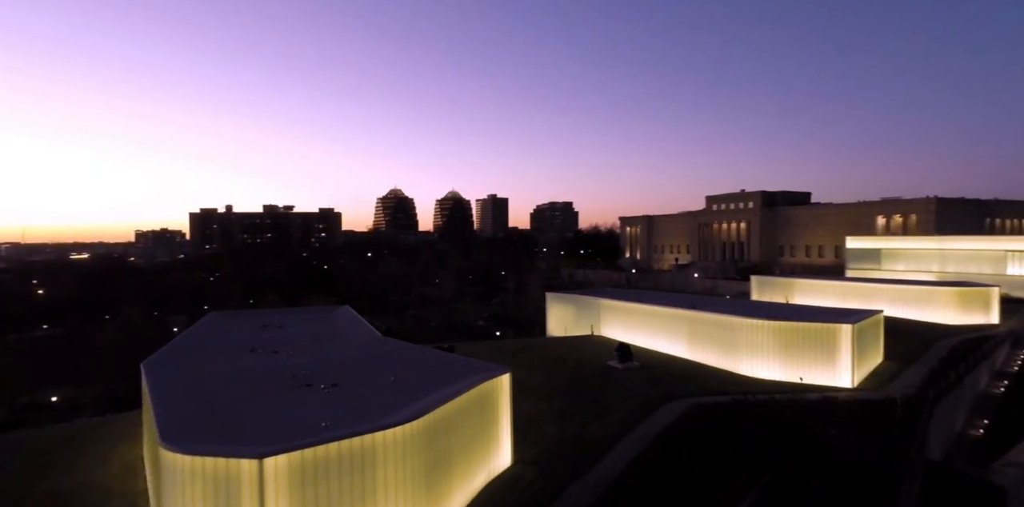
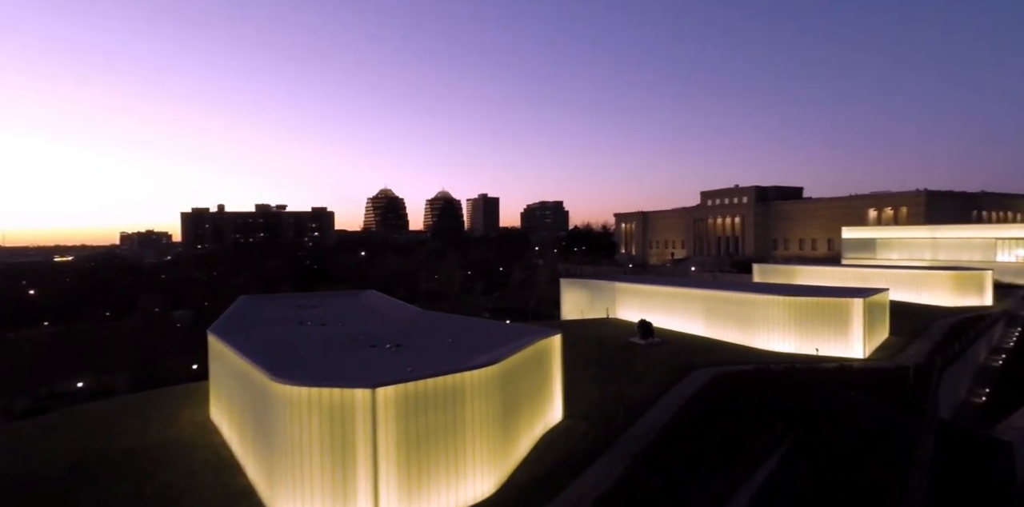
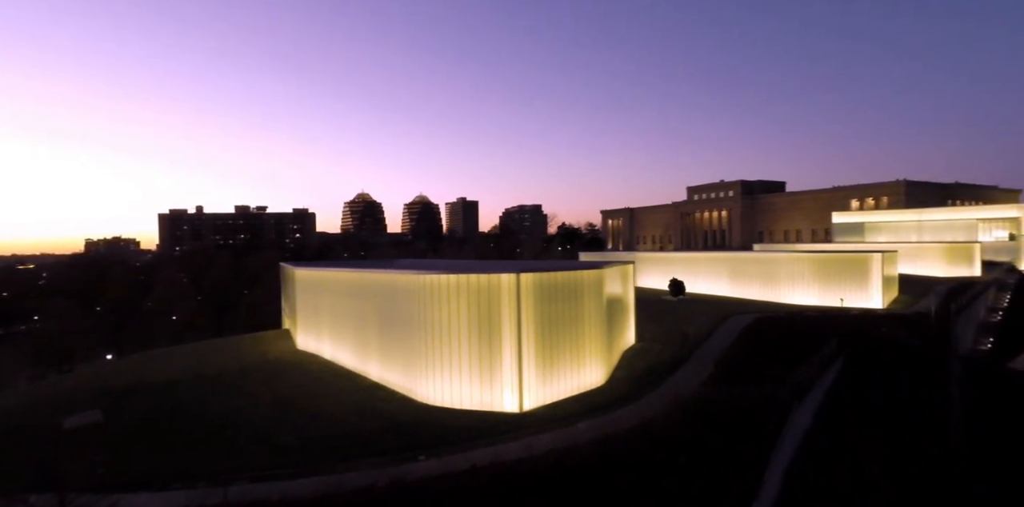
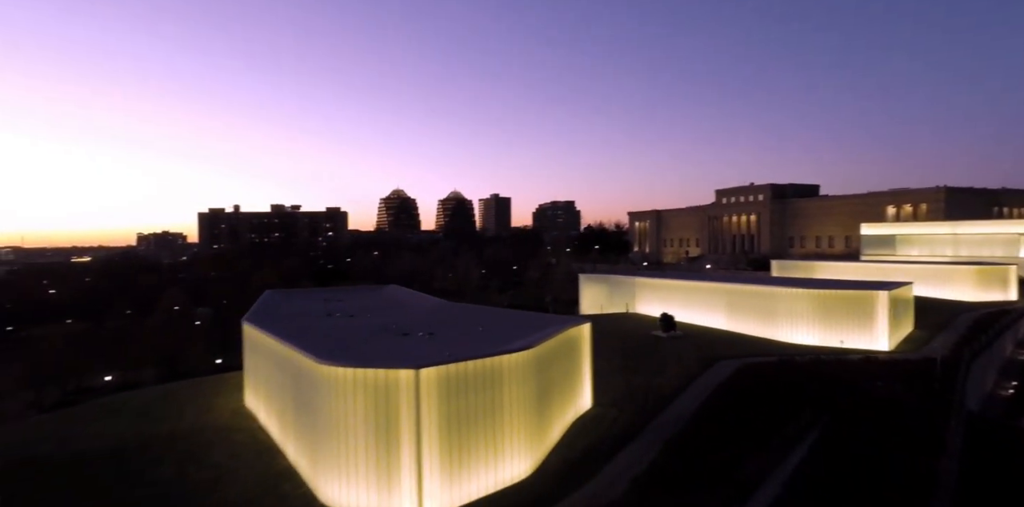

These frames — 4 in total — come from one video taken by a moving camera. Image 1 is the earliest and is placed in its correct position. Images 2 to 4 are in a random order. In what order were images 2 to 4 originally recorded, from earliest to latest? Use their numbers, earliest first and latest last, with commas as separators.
2, 4, 3
